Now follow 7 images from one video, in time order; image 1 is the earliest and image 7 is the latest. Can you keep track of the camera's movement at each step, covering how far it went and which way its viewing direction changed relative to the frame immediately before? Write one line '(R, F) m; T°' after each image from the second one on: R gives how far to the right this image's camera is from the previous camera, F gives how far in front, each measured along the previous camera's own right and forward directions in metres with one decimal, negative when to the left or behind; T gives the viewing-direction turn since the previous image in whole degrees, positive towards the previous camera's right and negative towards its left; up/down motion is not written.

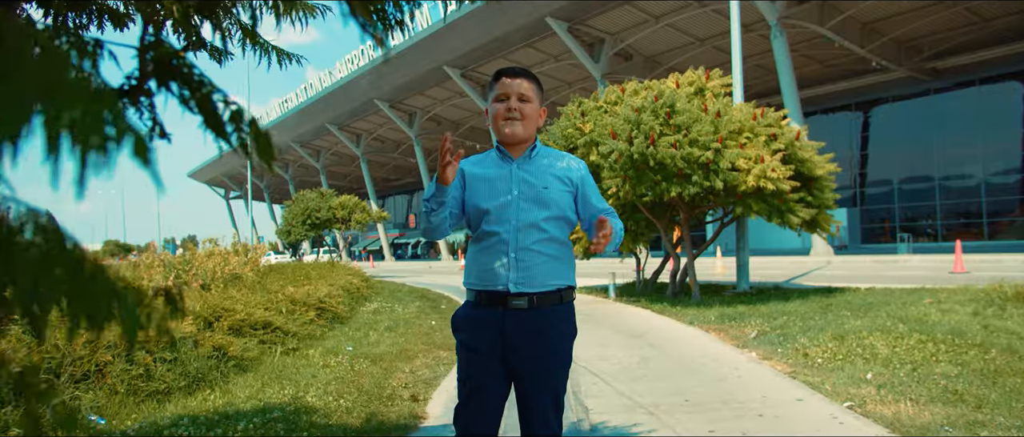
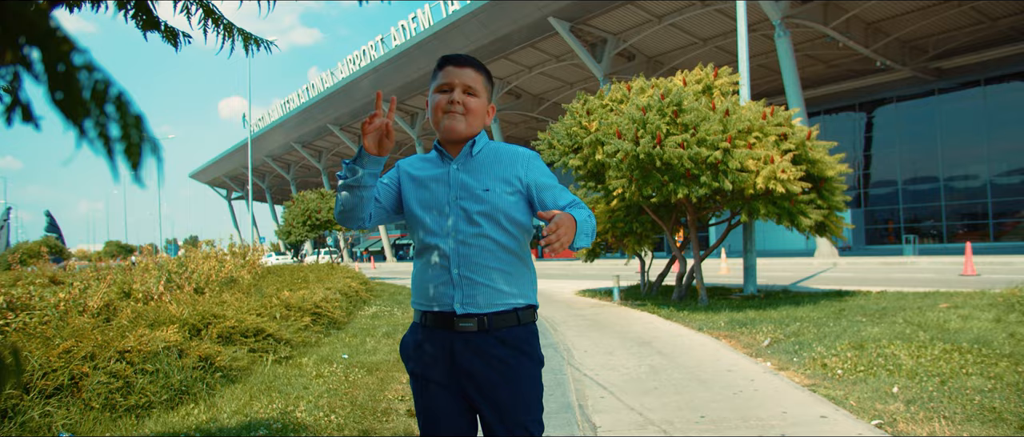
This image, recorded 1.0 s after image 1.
(0.0, +0.3) m; 0°
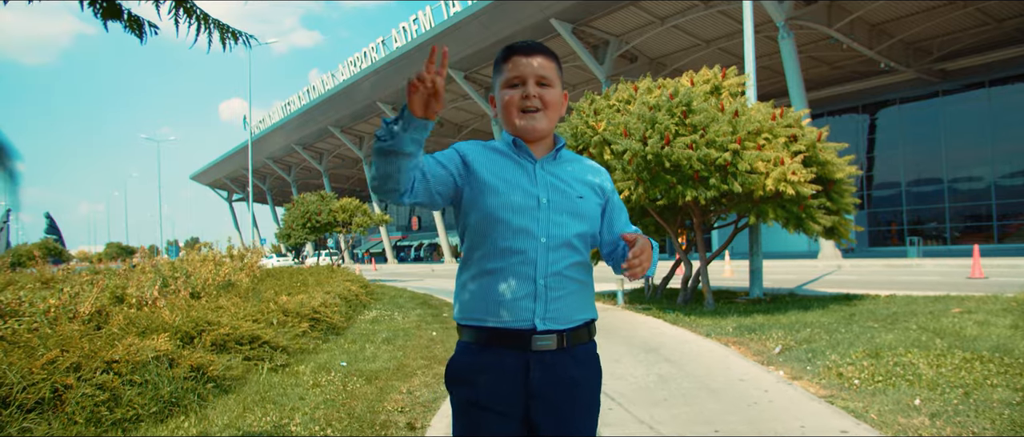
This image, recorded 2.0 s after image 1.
(0.0, +0.2) m; 0°
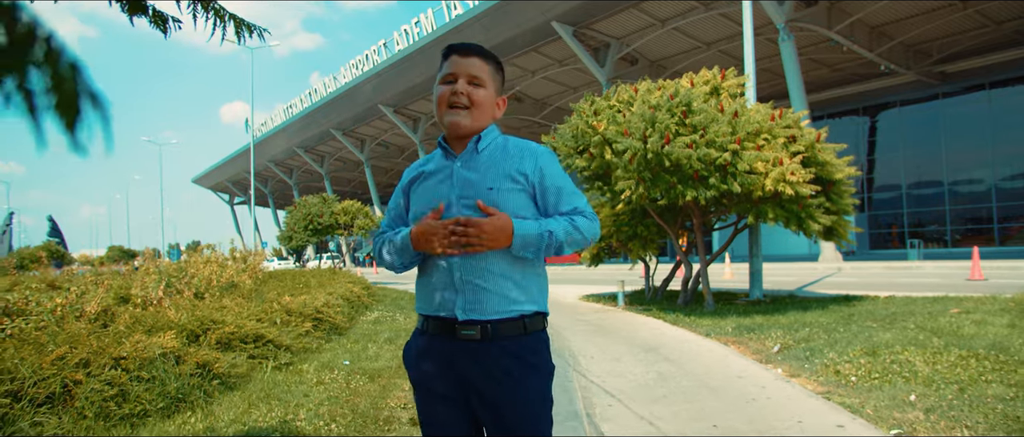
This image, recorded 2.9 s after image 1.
(0.0, -0.1) m; 0°
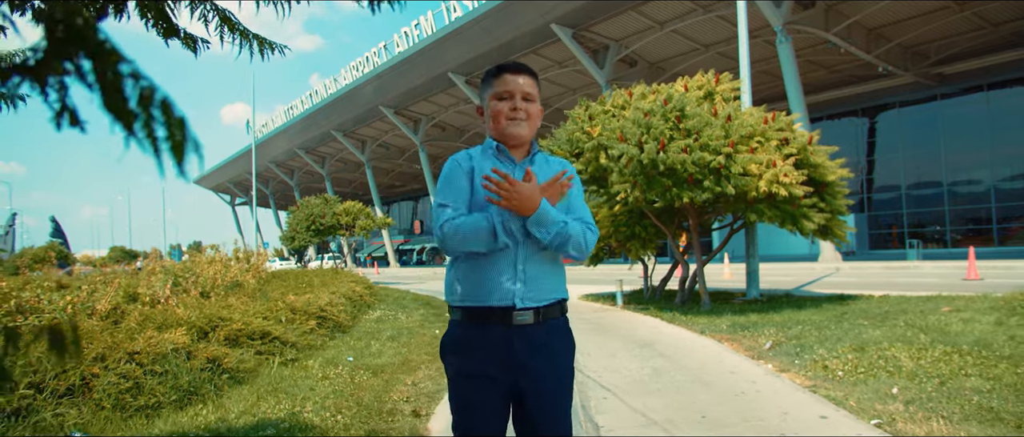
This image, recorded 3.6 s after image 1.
(0.0, -0.2) m; 0°
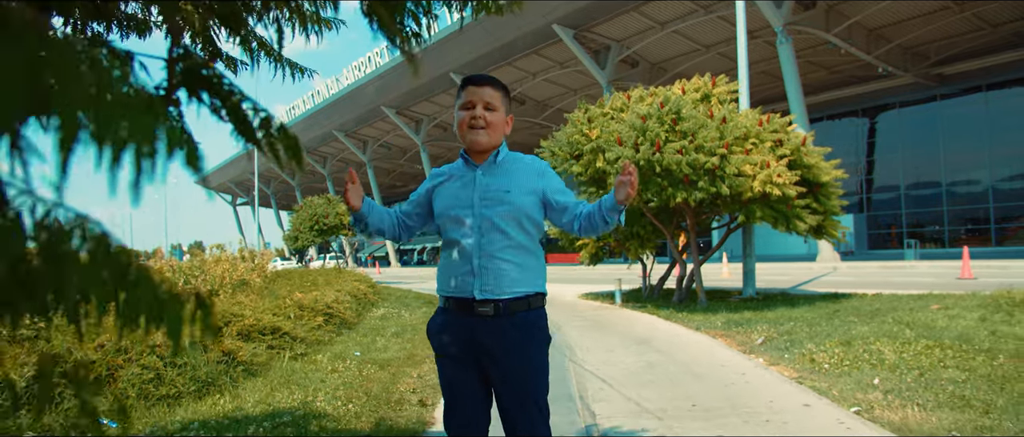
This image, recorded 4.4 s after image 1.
(0.0, -0.3) m; 0°
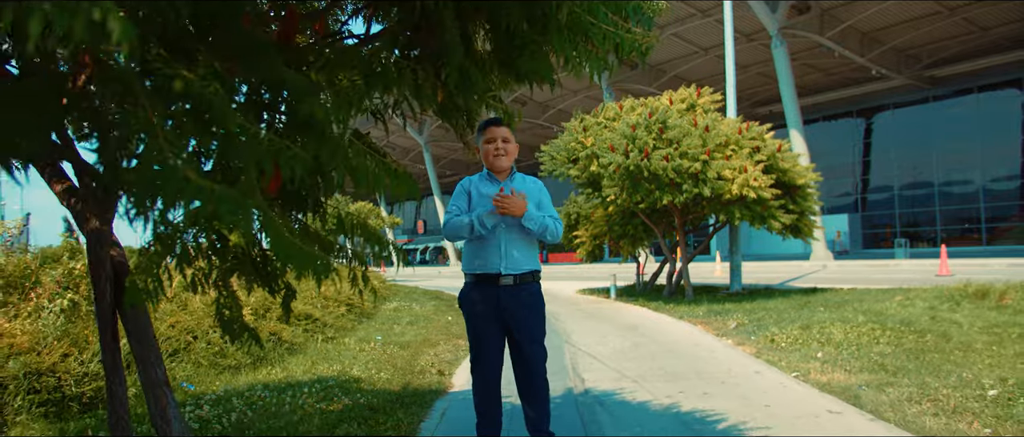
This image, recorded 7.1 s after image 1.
(0.0, -1.0) m; 0°
